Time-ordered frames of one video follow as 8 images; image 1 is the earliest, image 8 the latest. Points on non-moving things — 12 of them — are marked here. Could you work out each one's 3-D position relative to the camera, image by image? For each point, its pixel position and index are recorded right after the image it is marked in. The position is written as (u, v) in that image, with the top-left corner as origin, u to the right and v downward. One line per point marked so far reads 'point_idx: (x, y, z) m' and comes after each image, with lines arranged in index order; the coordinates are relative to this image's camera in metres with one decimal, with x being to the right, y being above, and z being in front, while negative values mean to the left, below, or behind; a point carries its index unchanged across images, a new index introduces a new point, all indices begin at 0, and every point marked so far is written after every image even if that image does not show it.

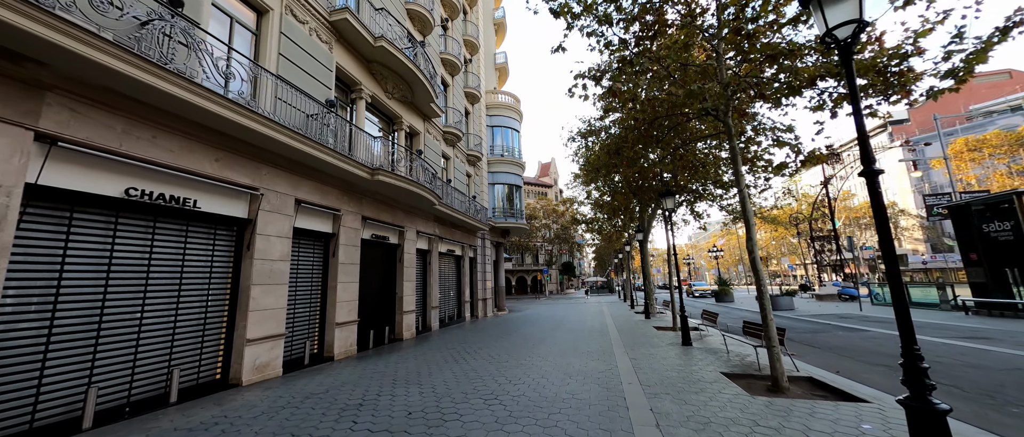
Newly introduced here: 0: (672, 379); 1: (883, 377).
0: (+2.6, -2.7, +5.8) m
1: (+5.9, -2.5, +5.6) m
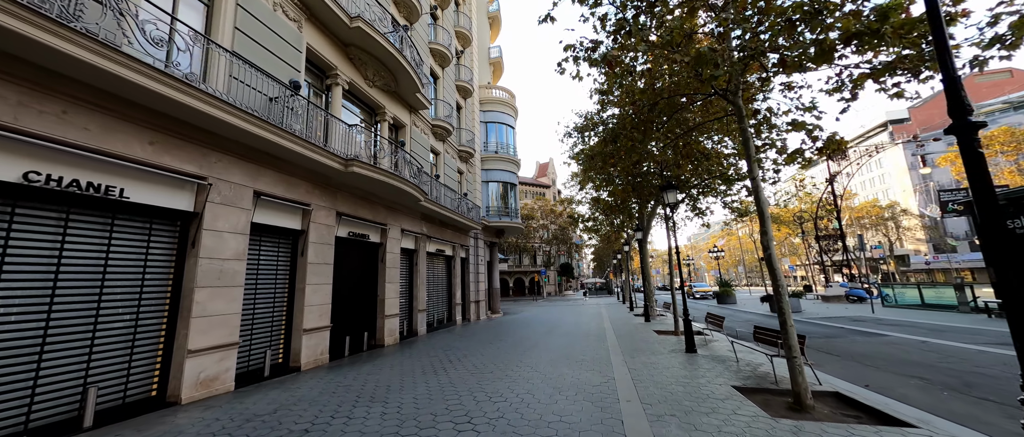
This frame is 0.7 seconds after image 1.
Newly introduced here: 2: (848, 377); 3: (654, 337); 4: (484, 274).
0: (+2.4, -2.5, +5.1) m
1: (+5.6, -2.4, +4.9) m
2: (+5.4, -2.6, +5.7) m
3: (+4.3, -3.5, +10.6) m
4: (-1.6, -3.1, +19.7) m
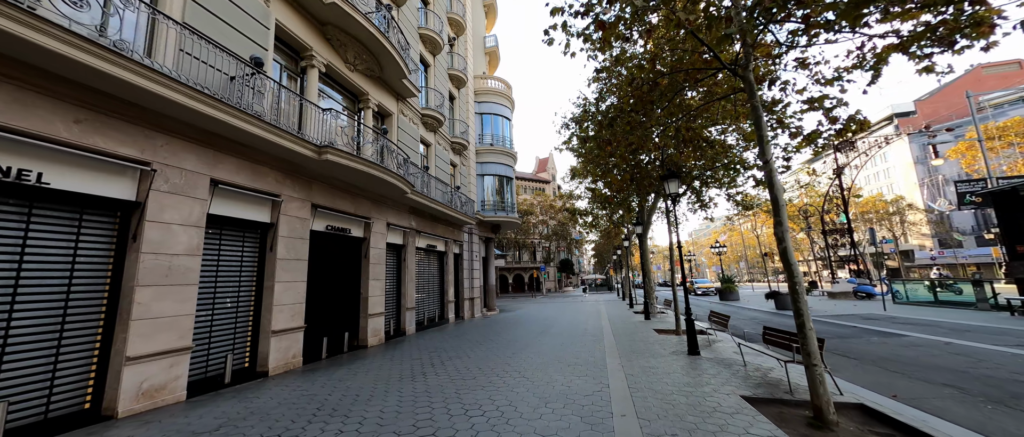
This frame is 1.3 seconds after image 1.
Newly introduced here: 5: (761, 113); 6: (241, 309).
0: (+2.1, -2.4, +4.5) m
1: (+5.4, -2.3, +4.3) m
2: (+5.2, -2.4, +5.1) m
3: (+4.0, -3.3, +10.0) m
4: (-1.8, -2.8, +19.1) m
5: (+3.7, +1.6, +5.2) m
6: (-5.0, -1.7, +6.5) m
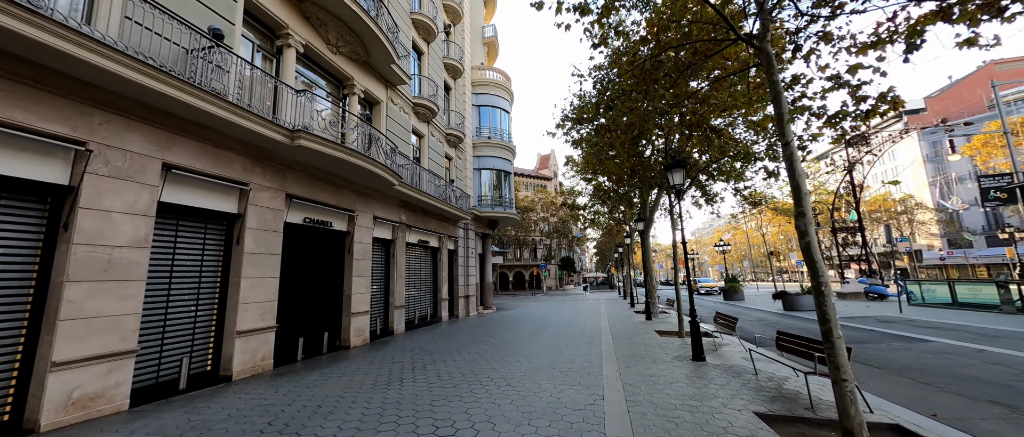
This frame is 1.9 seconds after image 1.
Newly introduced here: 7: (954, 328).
0: (+1.9, -2.3, +3.8) m
1: (+5.1, -2.2, +3.6) m
2: (+5.0, -2.3, +4.5) m
3: (+3.8, -3.2, +9.4) m
4: (-1.9, -2.5, +18.5) m
5: (+3.5, +1.7, +4.6) m
6: (-5.2, -1.5, +5.9) m
7: (+11.0, -2.7, +8.8) m
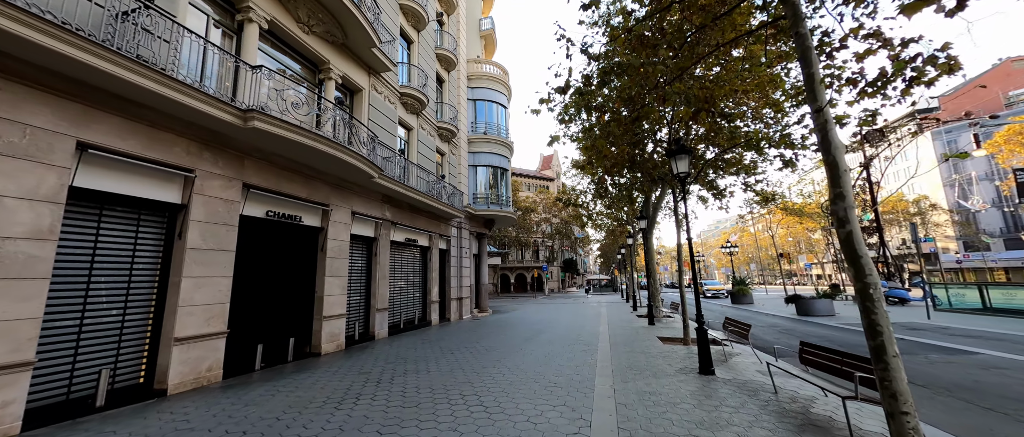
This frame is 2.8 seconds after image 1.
0: (+1.5, -2.1, +3.0) m
1: (+4.8, -2.0, +2.7) m
2: (+4.6, -2.2, +3.6) m
3: (+3.5, -3.1, +8.5) m
4: (-2.1, -2.5, +17.7) m
5: (+3.1, +1.8, +3.7) m
6: (-5.6, -1.3, +5.2) m
7: (+10.7, -2.6, +7.8) m
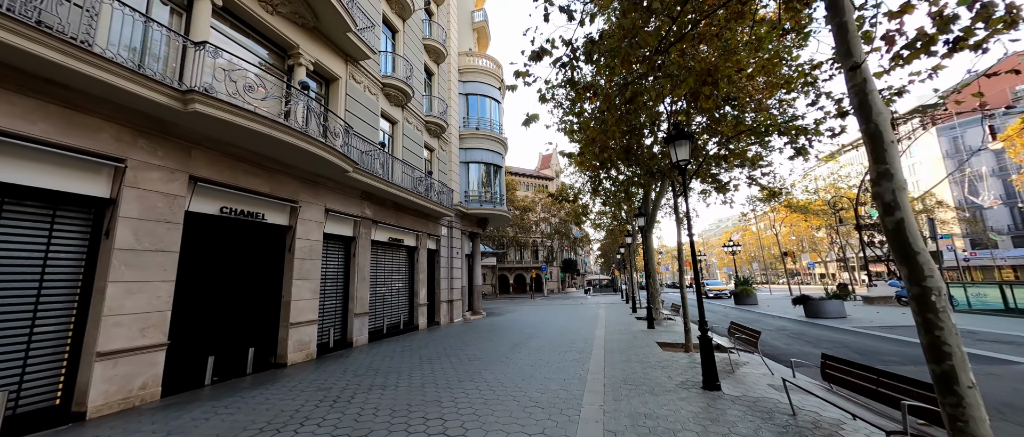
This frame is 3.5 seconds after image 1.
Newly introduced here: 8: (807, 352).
0: (+1.2, -2.0, +2.2) m
1: (+4.4, -1.9, +2.0) m
2: (+4.3, -2.0, +2.8) m
3: (+3.2, -3.0, +7.7) m
4: (-2.4, -2.4, +17.0) m
5: (+2.8, +1.9, +3.0) m
6: (-5.9, -1.3, +4.5) m
7: (+10.4, -2.5, +7.1) m
8: (+6.2, -2.8, +7.5) m
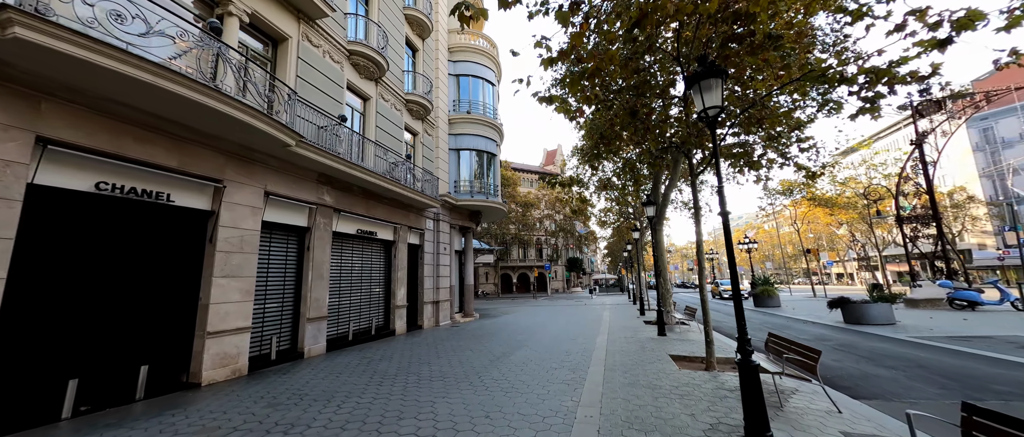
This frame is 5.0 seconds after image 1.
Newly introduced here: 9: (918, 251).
0: (+0.6, -1.7, +0.6) m
1: (+3.9, -1.6, +0.2) m
2: (+3.7, -1.7, +1.1) m
3: (+2.7, -2.7, +6.0) m
4: (-2.7, -2.1, +15.4) m
5: (+2.2, +2.2, +1.3) m
6: (-6.4, -1.0, +2.9) m
7: (+9.9, -2.2, +5.2) m
8: (+5.8, -2.5, +5.7) m
9: (+17.2, -1.4, +15.0) m
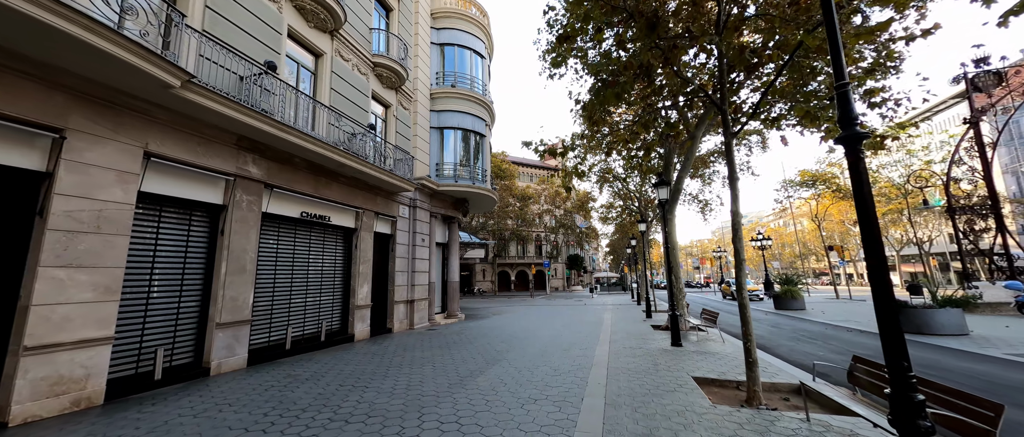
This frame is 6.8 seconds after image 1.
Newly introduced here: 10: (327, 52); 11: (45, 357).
0: (+0.1, -1.4, -1.4) m
1: (+3.4, -1.2, -1.7) m
2: (+3.2, -1.4, -0.9) m
3: (+2.3, -2.3, +4.1) m
4: (-3.1, -1.6, +13.5) m
5: (+1.7, +2.6, -0.7) m
6: (-6.9, -0.6, +1.0) m
7: (+9.4, -1.8, +3.2) m
8: (+5.3, -2.1, +3.7) m
9: (+16.7, -1.0, +12.9) m
10: (-4.8, +4.3, +9.1) m
11: (-5.6, -1.7, +4.3) m
